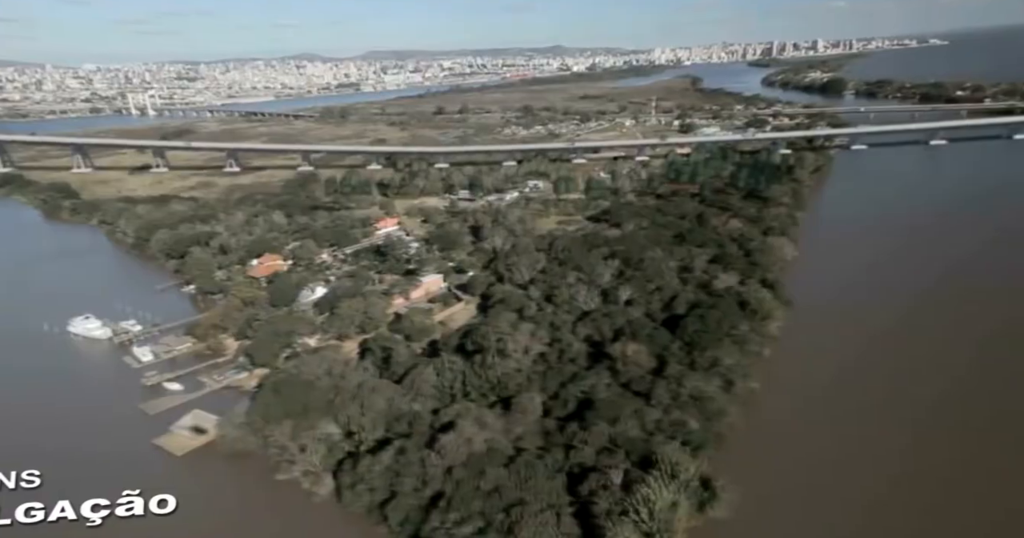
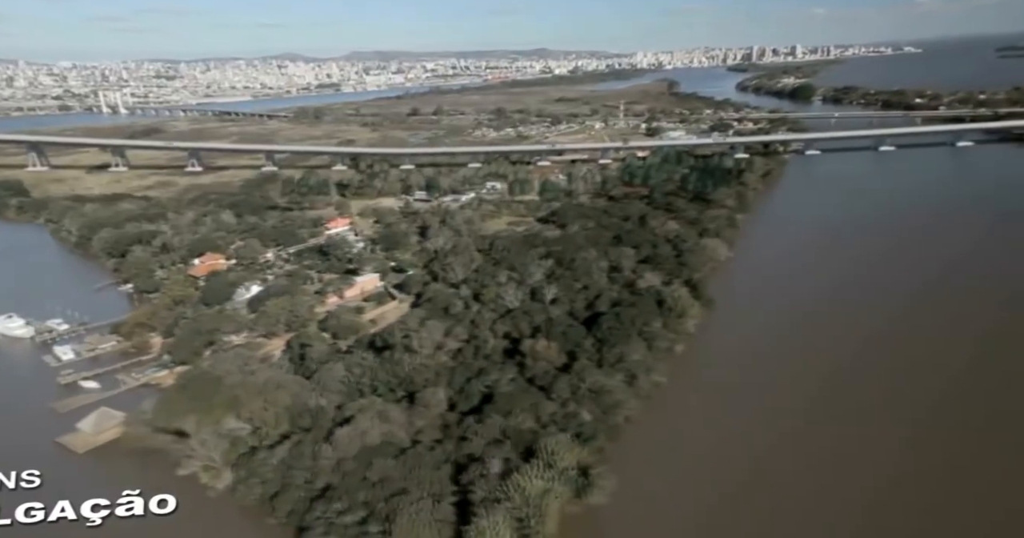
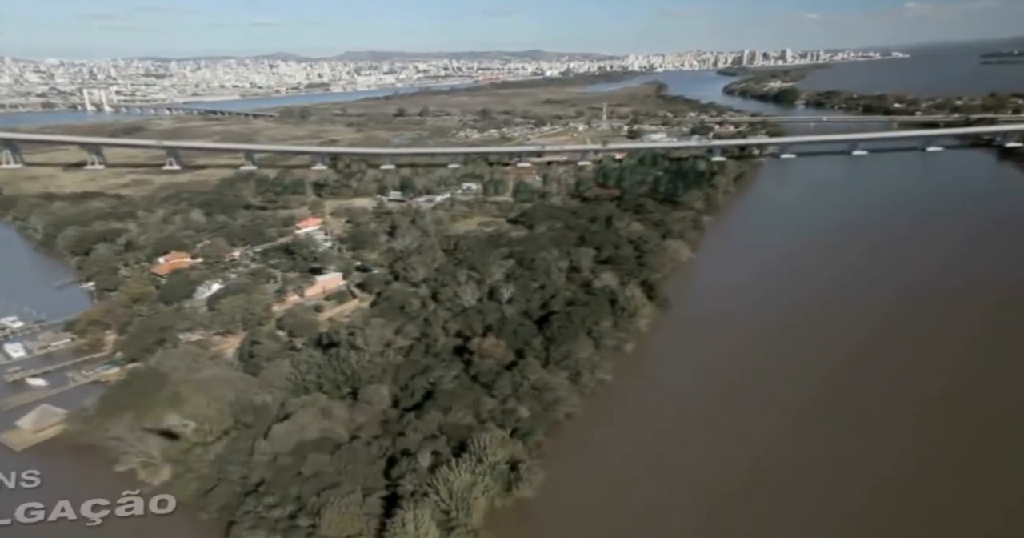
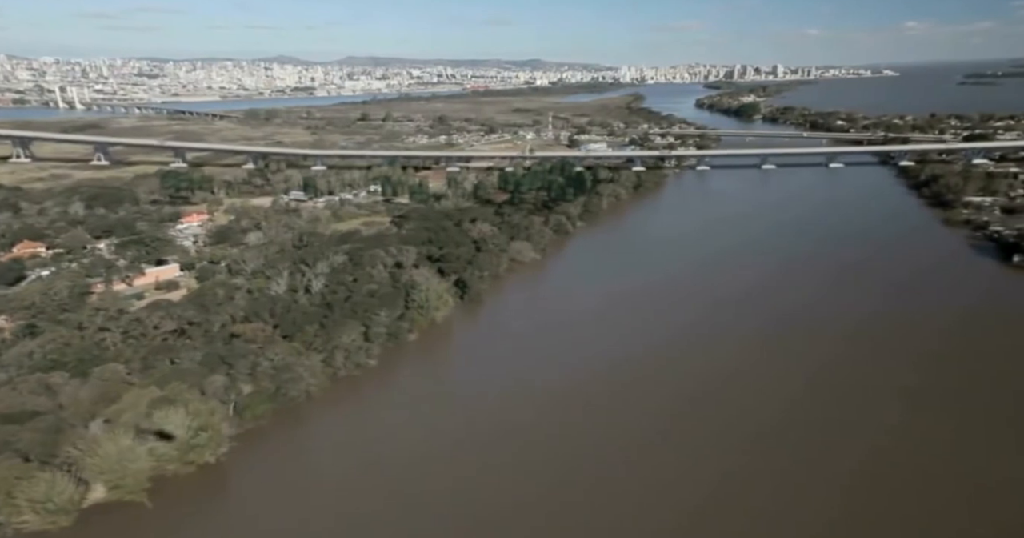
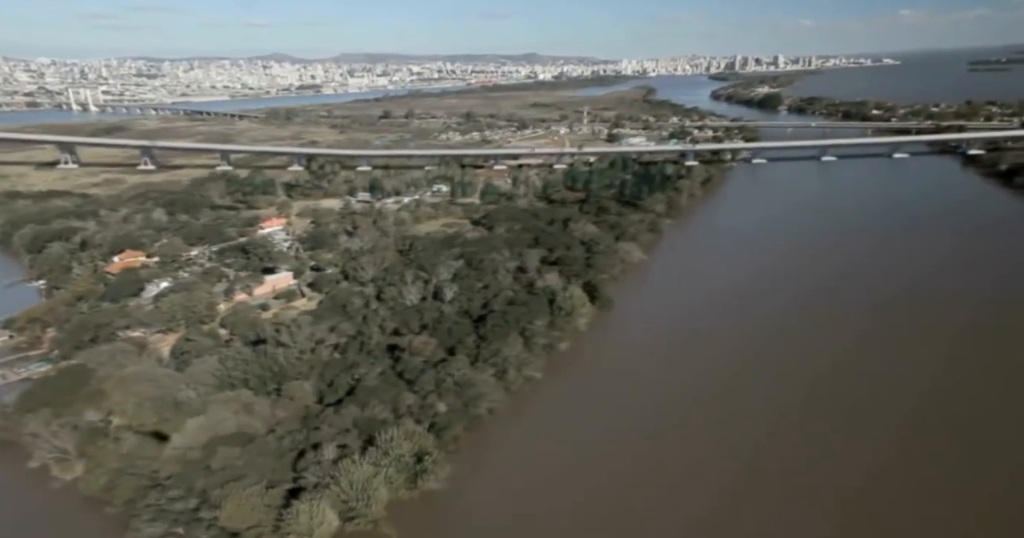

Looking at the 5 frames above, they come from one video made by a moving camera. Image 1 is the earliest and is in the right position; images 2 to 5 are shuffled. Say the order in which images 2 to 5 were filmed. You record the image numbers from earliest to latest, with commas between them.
2, 3, 5, 4
